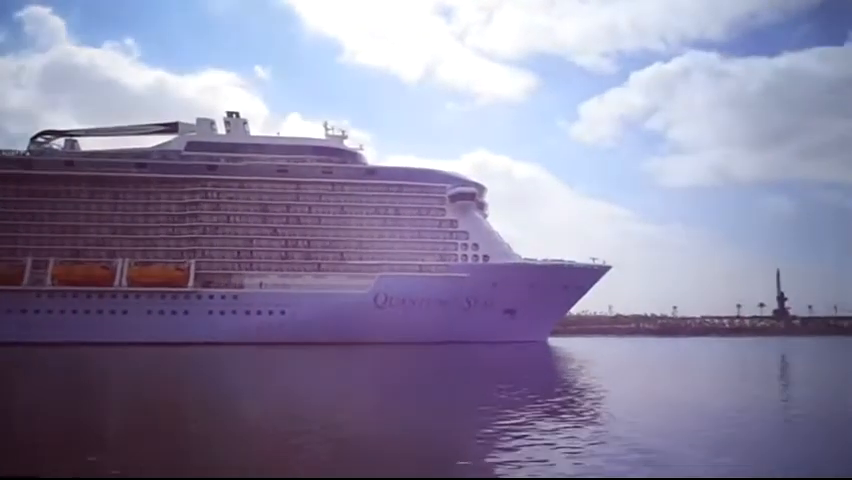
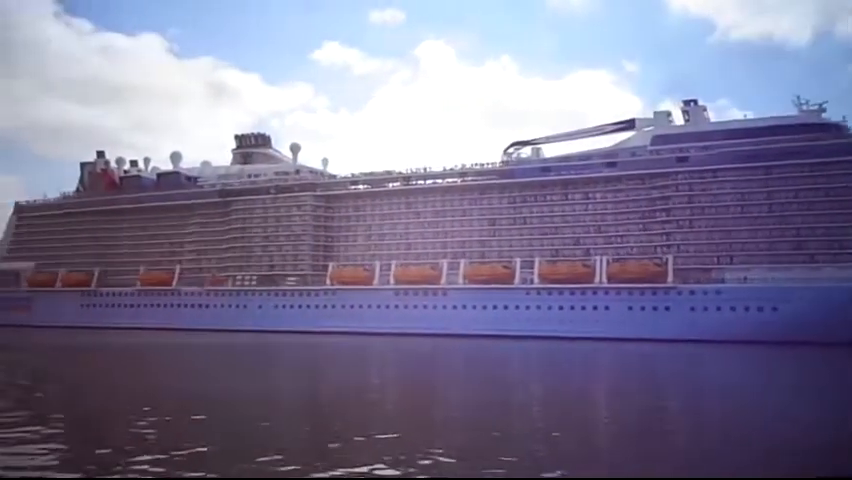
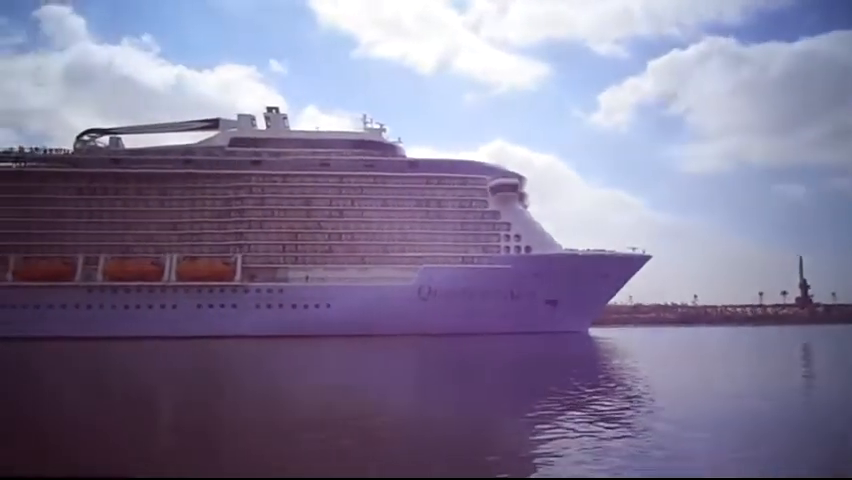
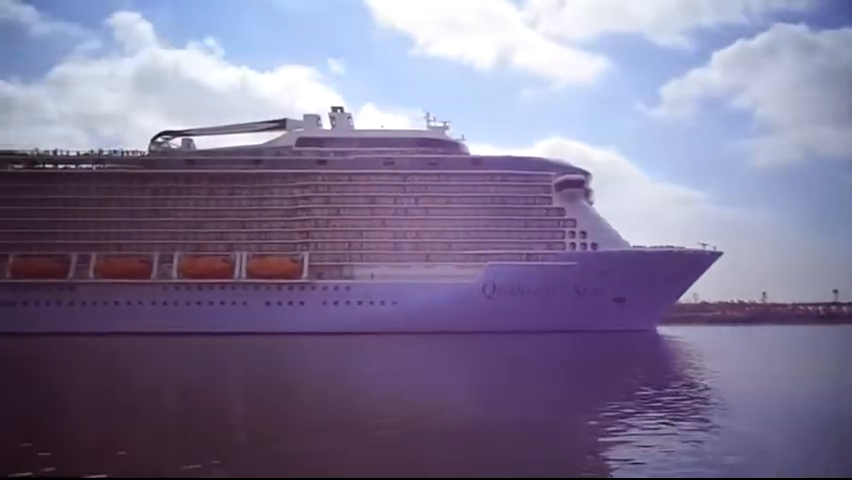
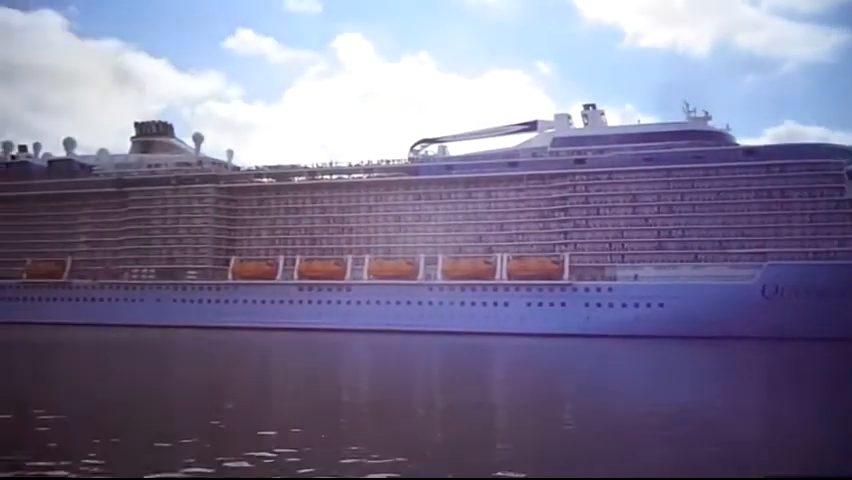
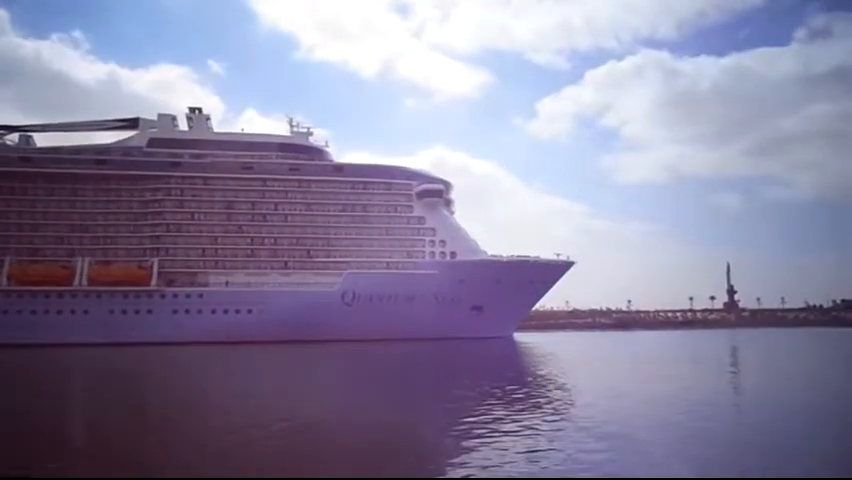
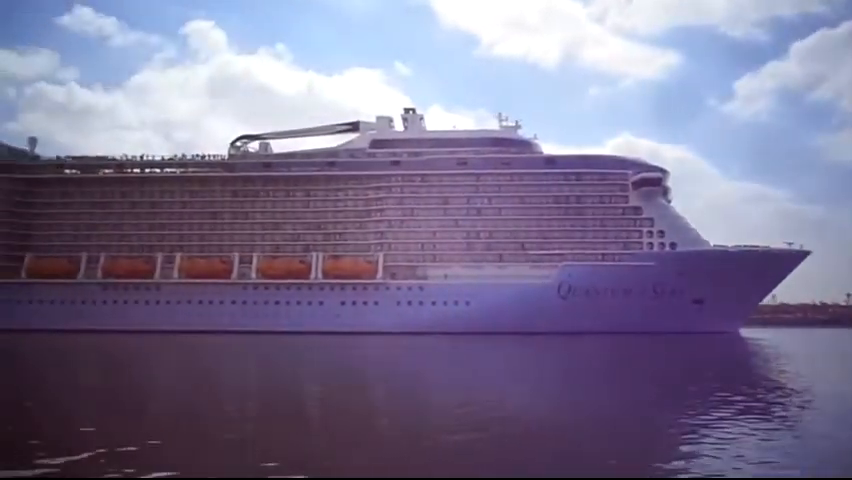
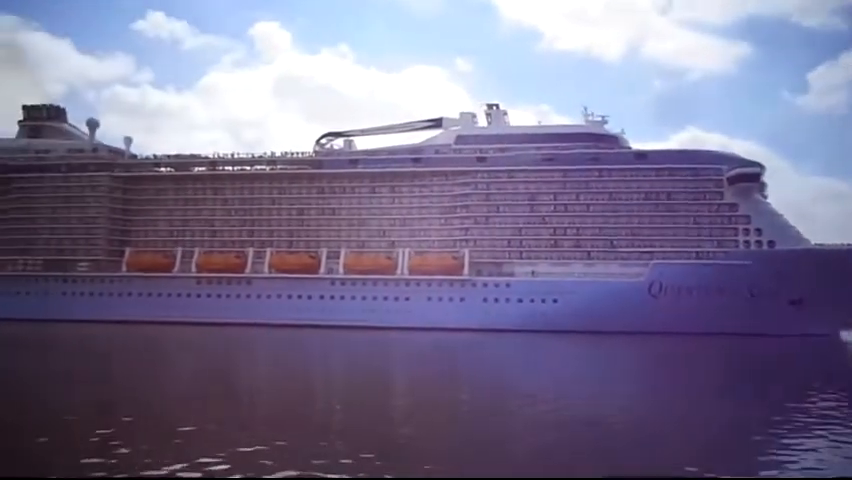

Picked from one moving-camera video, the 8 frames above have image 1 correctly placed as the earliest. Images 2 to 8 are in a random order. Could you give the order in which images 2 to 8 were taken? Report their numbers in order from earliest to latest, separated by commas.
6, 3, 4, 7, 8, 5, 2
